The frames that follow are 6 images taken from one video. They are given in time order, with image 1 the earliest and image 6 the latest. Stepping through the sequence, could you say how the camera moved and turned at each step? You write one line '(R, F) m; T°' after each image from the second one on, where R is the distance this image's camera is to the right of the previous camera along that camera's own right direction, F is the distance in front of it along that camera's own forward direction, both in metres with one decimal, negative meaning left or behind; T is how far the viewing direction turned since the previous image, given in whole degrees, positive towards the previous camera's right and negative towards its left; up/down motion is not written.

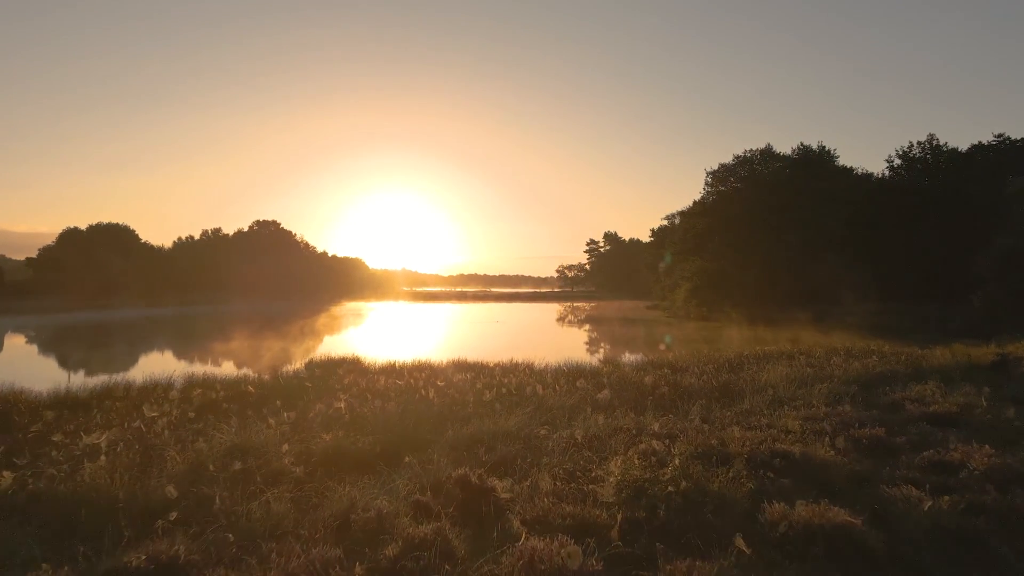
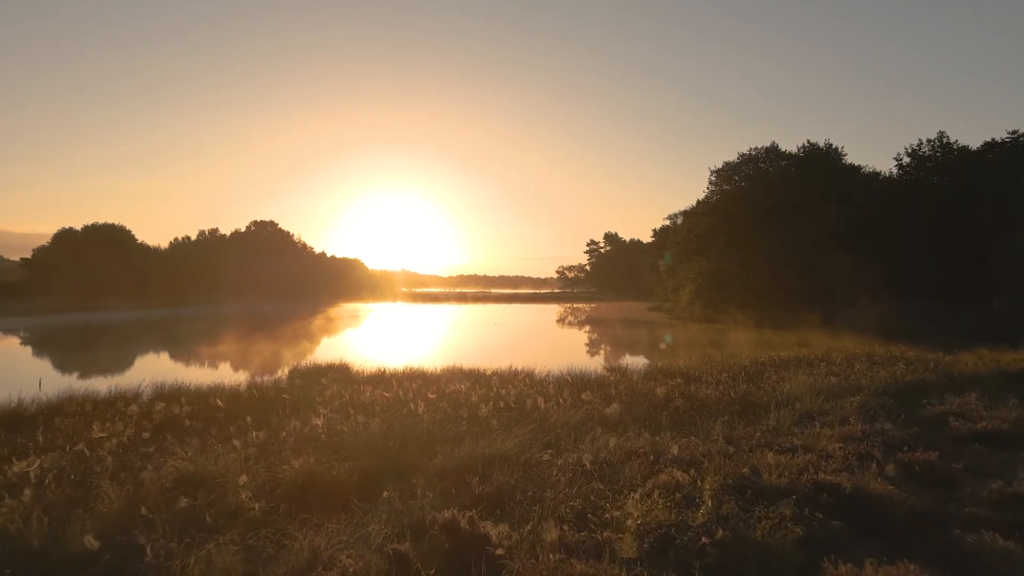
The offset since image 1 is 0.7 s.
(0.0, +1.2) m; 0°
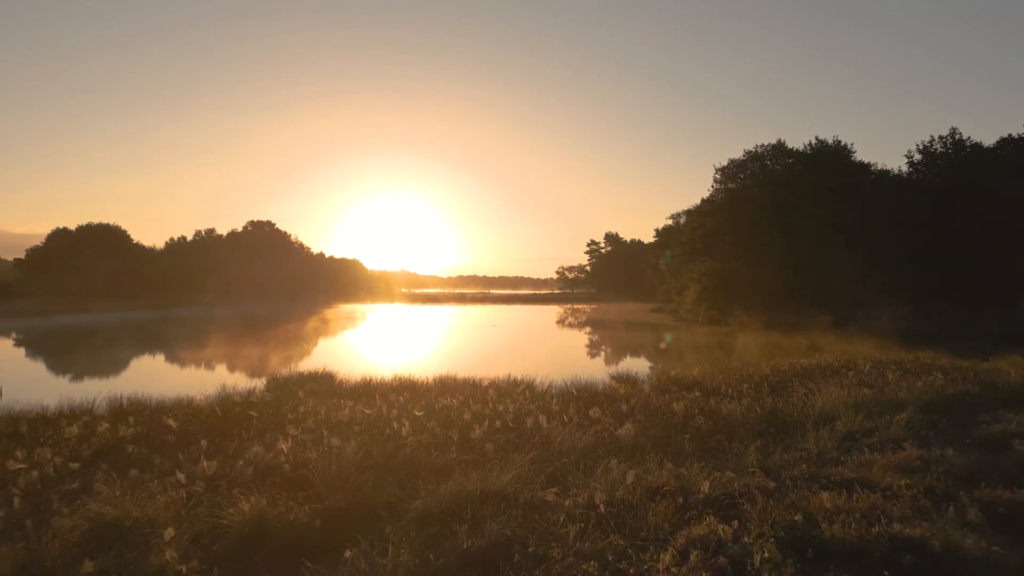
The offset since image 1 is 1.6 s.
(0.0, +1.4) m; 0°
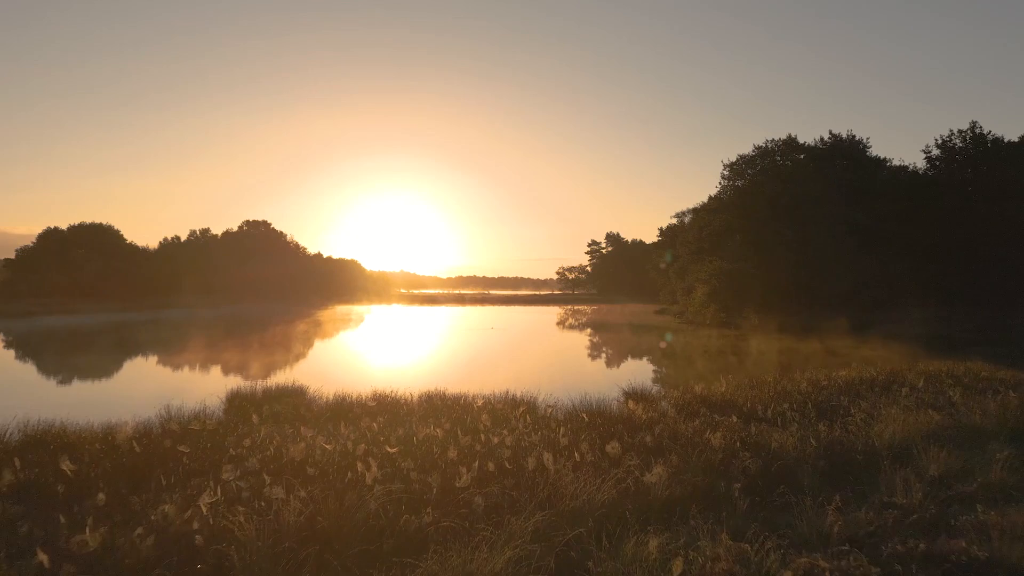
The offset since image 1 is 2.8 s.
(0.0, +2.1) m; 0°
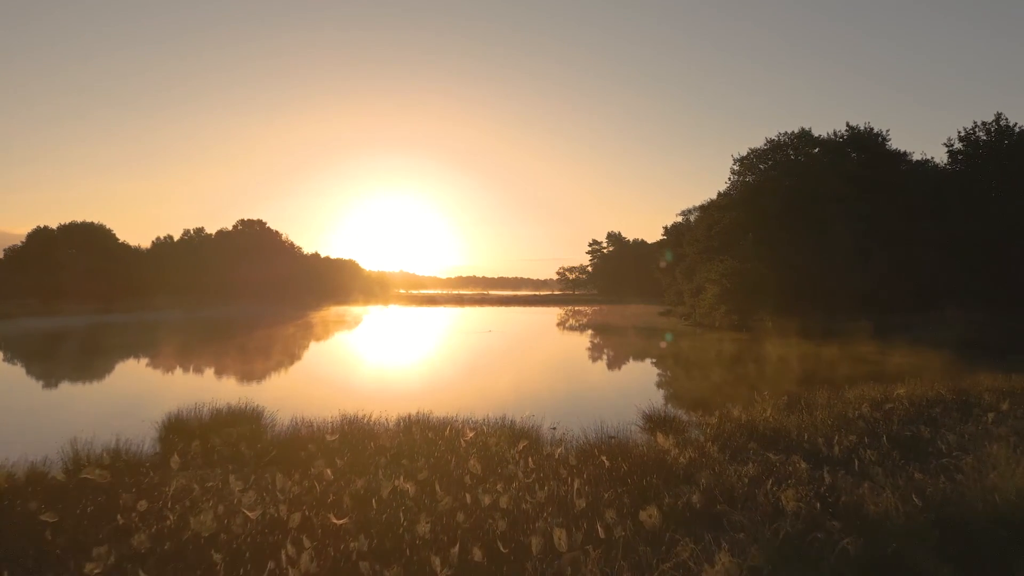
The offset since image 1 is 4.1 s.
(0.0, +2.4) m; 0°
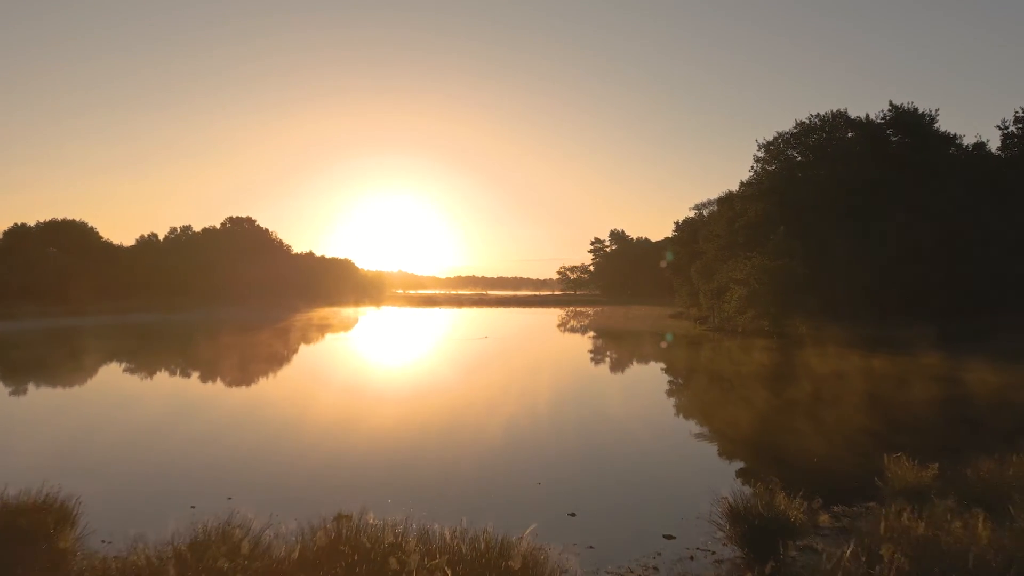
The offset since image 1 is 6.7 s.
(+0.1, +4.9) m; 0°
